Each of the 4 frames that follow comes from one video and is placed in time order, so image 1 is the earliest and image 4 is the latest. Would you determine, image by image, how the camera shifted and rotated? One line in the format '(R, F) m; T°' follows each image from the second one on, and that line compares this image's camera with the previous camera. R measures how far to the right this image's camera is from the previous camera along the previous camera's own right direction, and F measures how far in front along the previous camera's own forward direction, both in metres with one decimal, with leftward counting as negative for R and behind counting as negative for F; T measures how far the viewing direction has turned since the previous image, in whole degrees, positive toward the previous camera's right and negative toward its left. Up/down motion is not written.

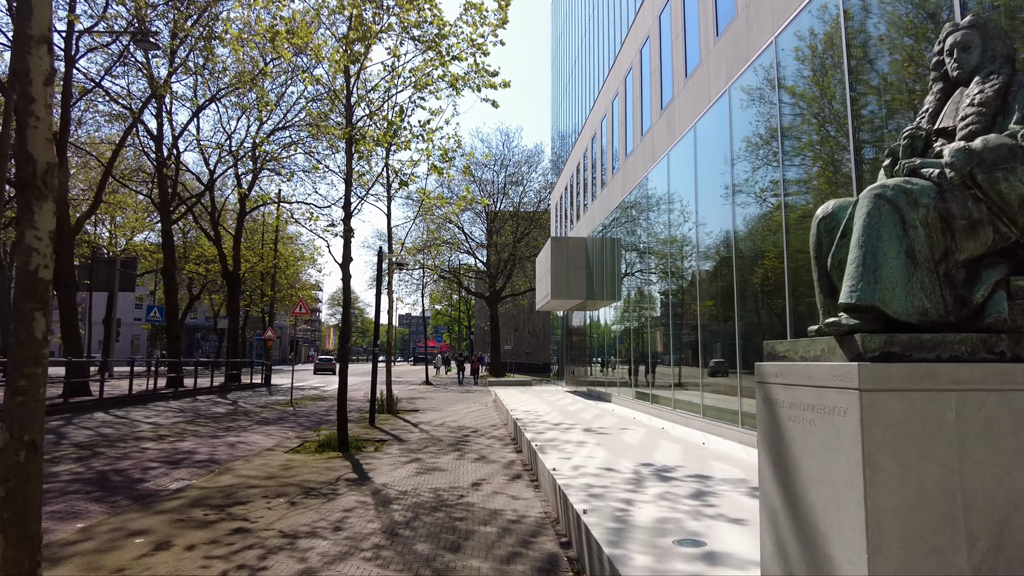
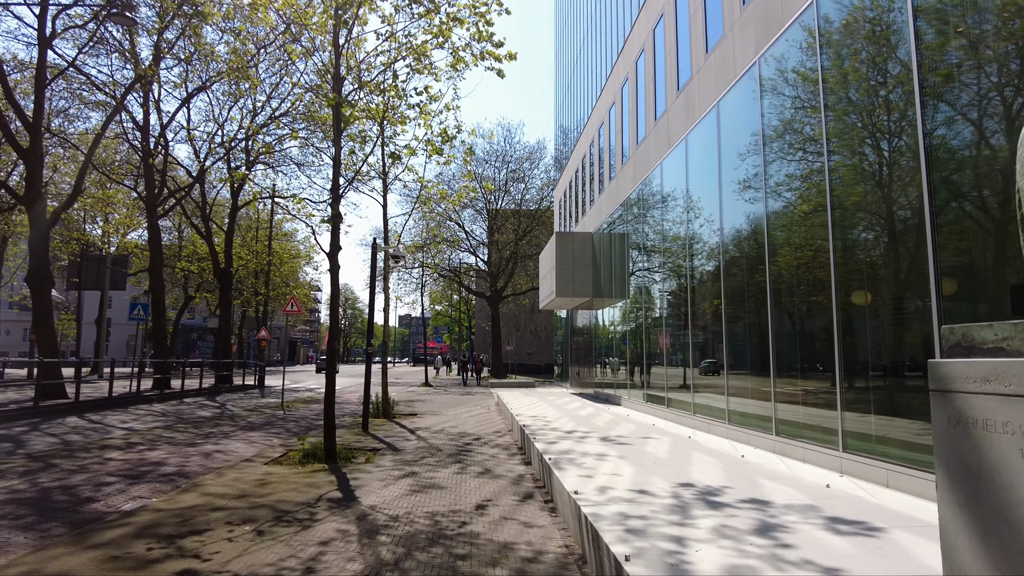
(-0.1, +1.0) m; 0°
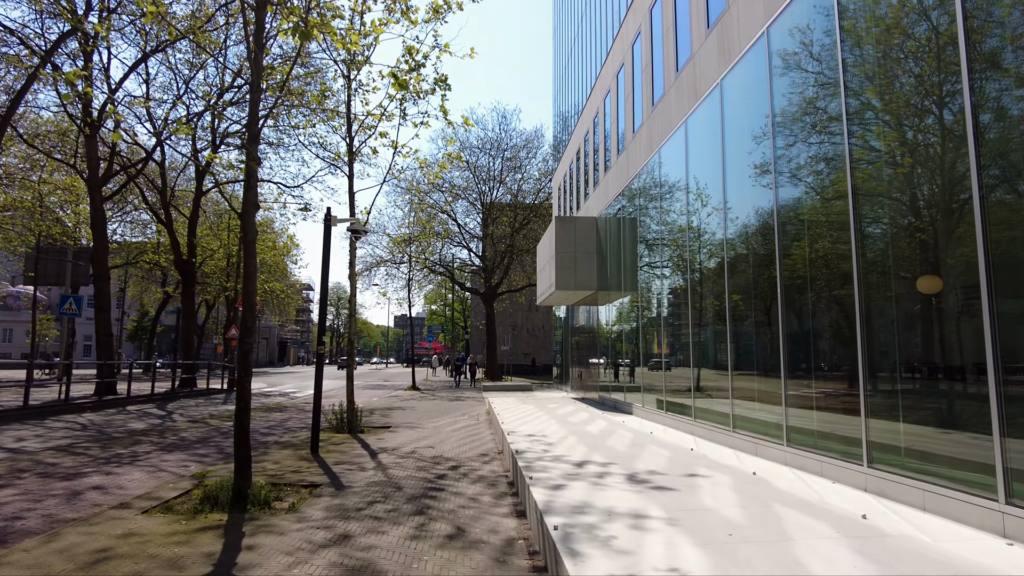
(+0.1, +2.5) m; 0°
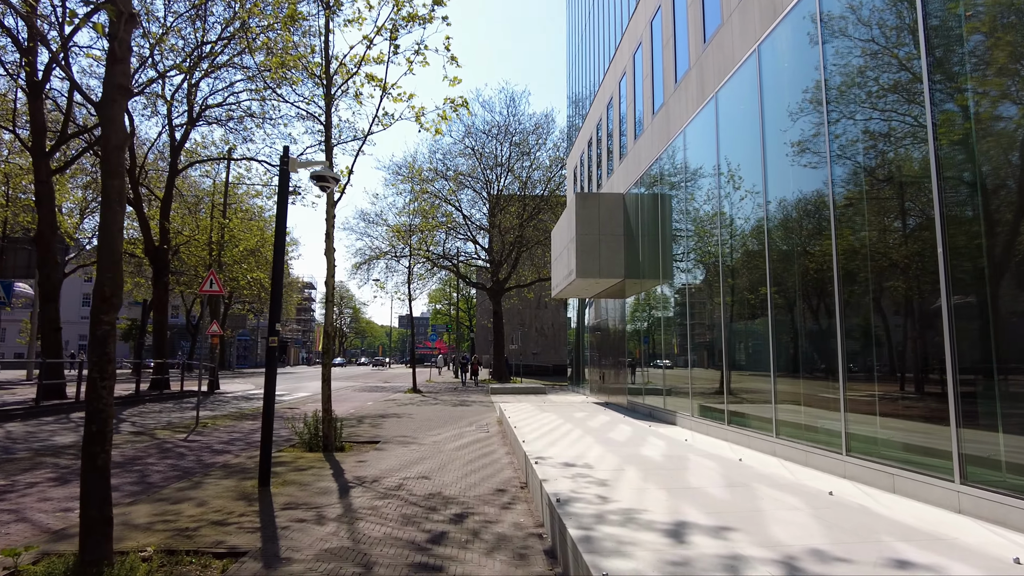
(-0.2, +2.6) m; 0°
